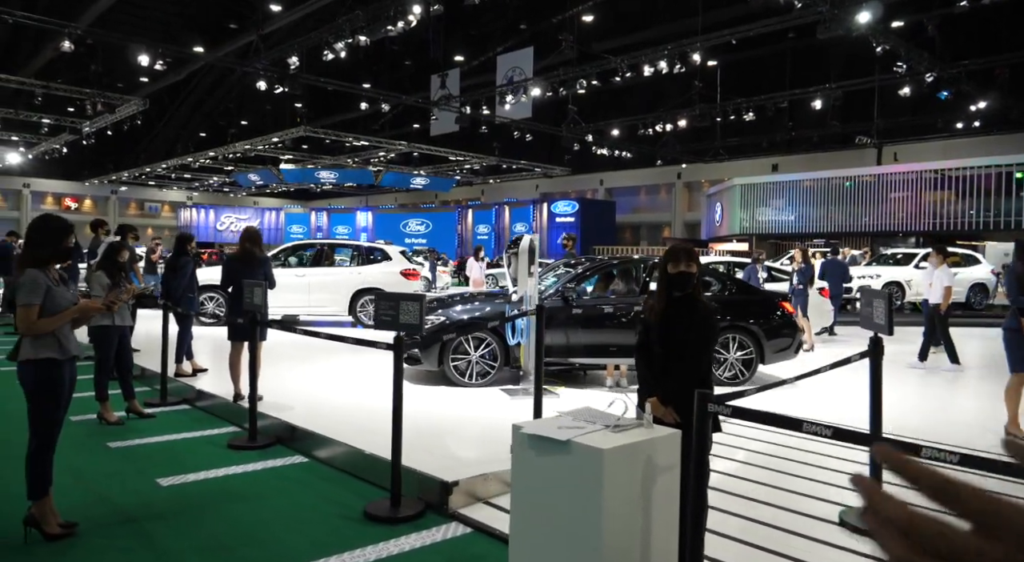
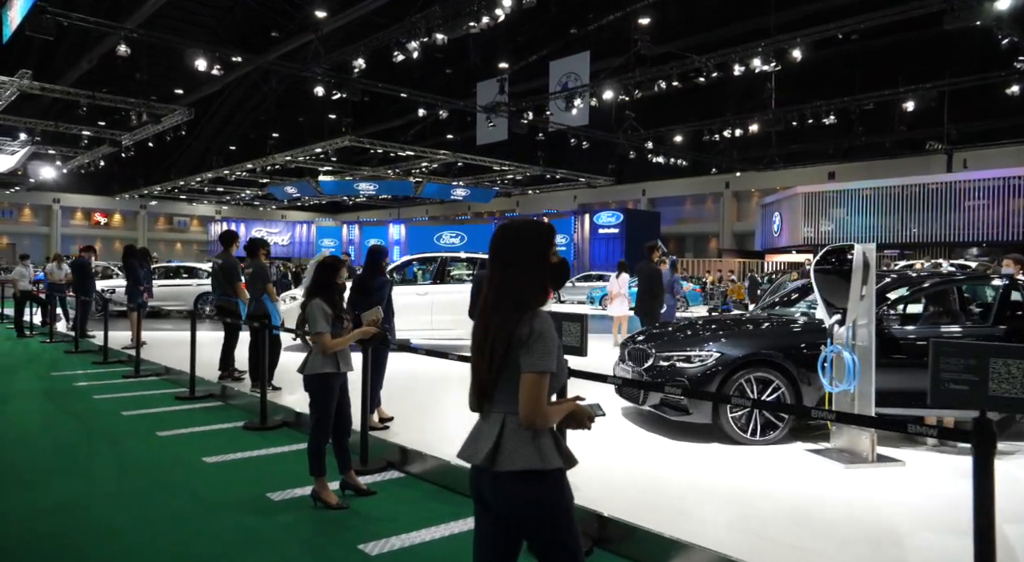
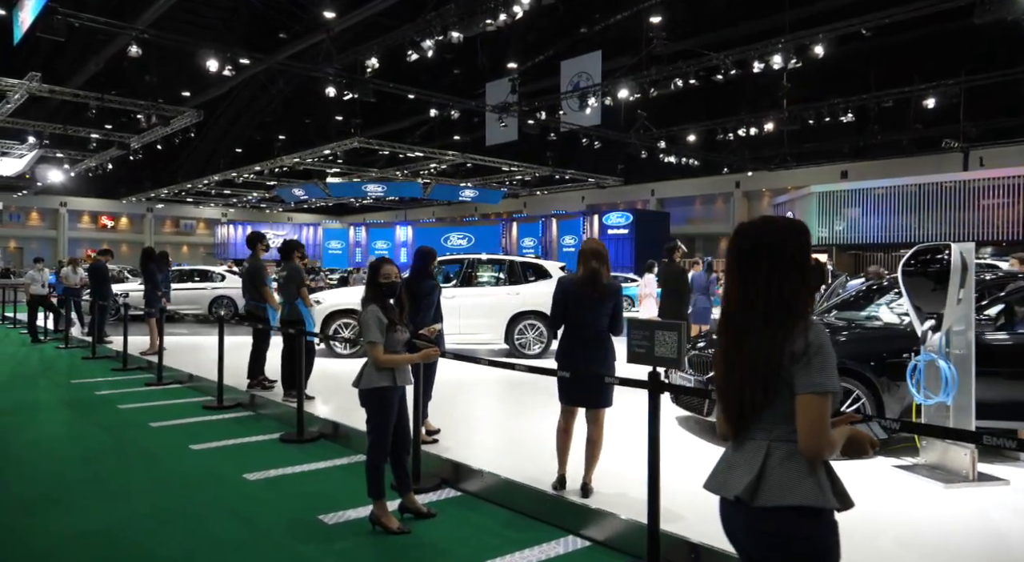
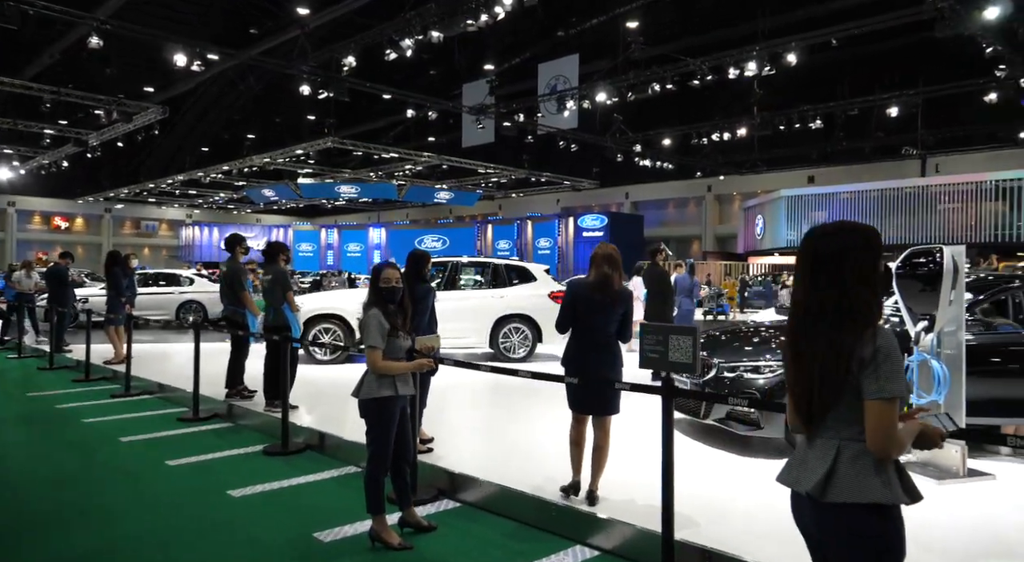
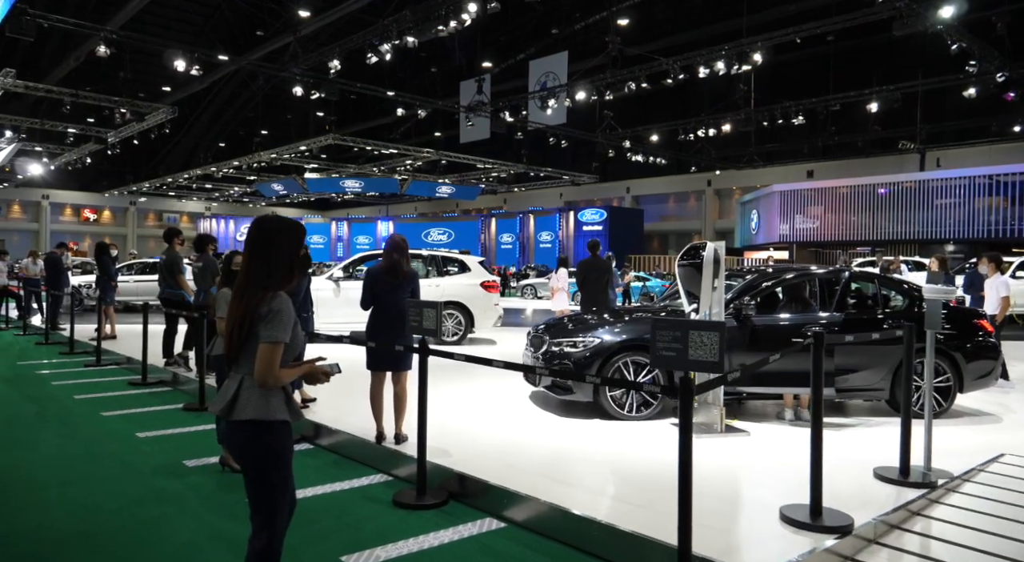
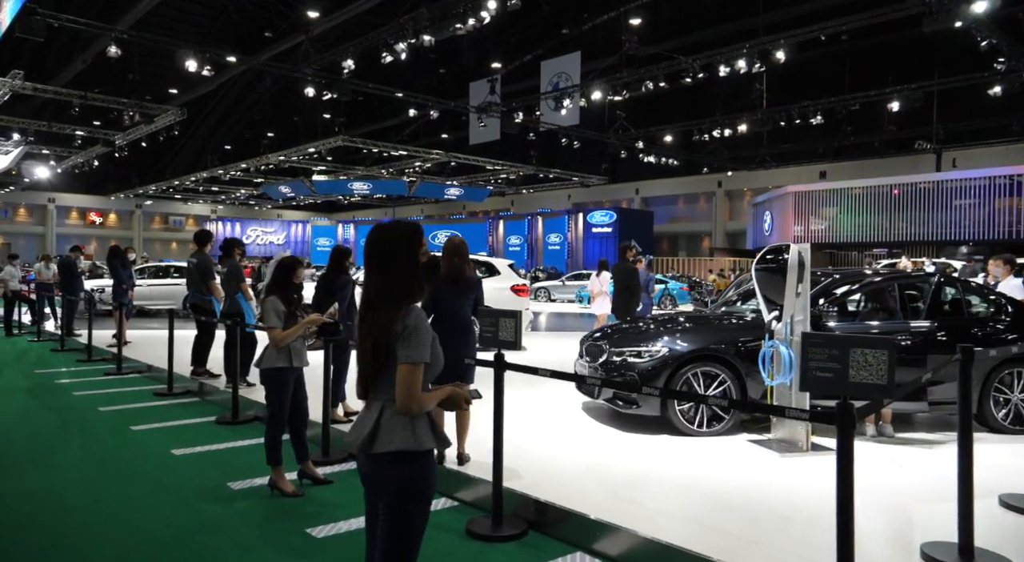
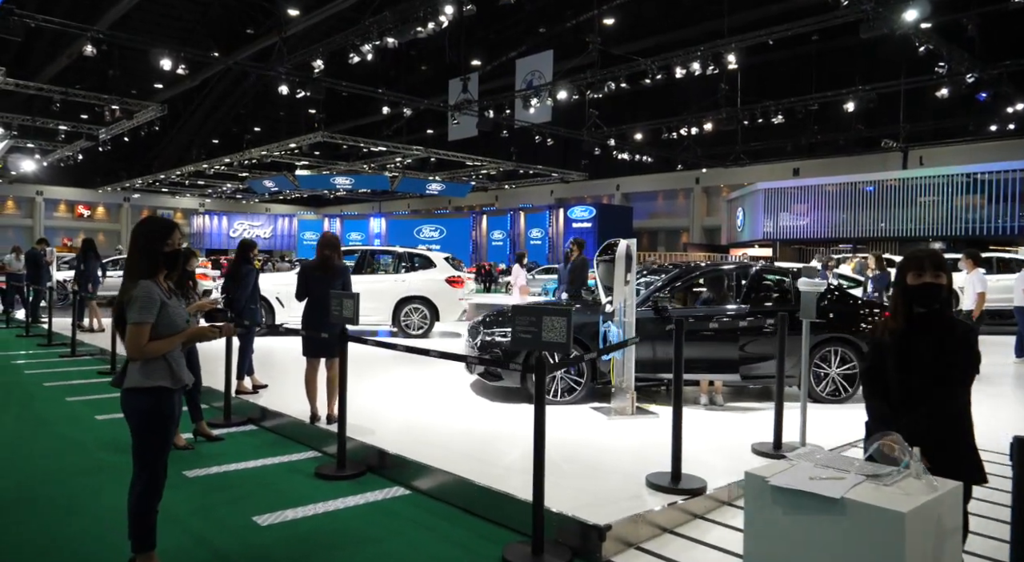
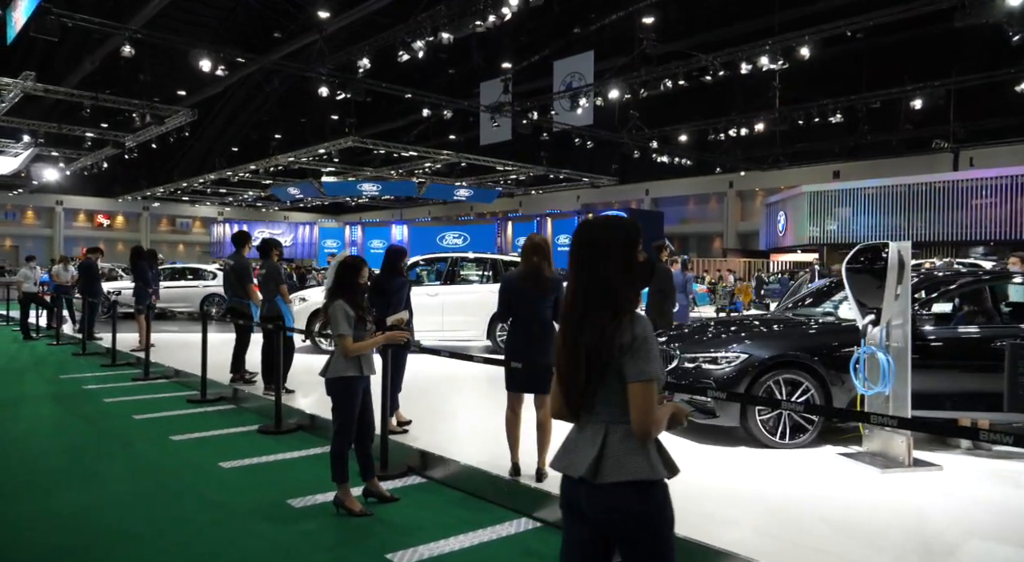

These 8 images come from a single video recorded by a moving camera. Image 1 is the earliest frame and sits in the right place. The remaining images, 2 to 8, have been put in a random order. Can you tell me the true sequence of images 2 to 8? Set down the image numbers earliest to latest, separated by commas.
7, 5, 6, 2, 8, 3, 4
